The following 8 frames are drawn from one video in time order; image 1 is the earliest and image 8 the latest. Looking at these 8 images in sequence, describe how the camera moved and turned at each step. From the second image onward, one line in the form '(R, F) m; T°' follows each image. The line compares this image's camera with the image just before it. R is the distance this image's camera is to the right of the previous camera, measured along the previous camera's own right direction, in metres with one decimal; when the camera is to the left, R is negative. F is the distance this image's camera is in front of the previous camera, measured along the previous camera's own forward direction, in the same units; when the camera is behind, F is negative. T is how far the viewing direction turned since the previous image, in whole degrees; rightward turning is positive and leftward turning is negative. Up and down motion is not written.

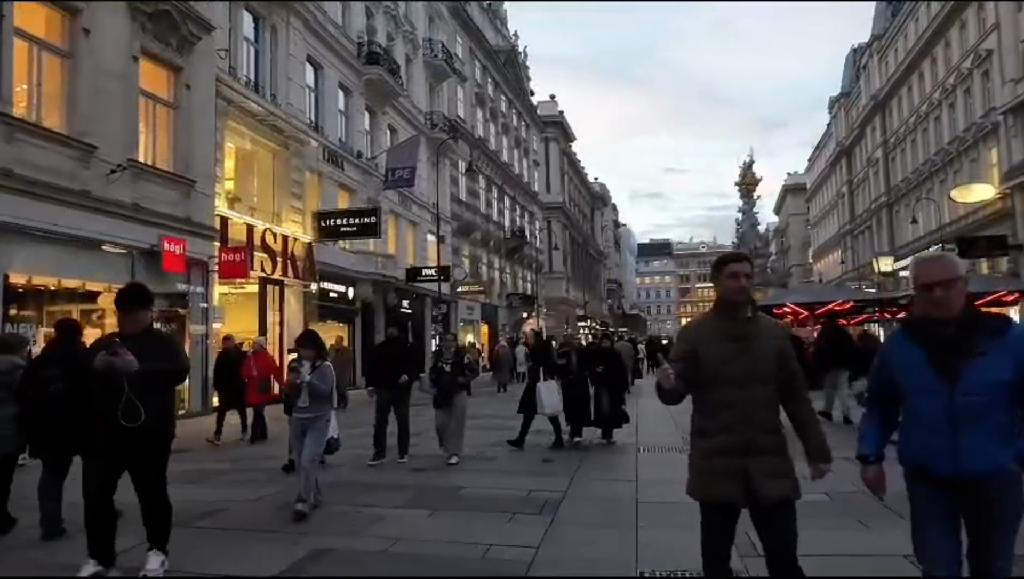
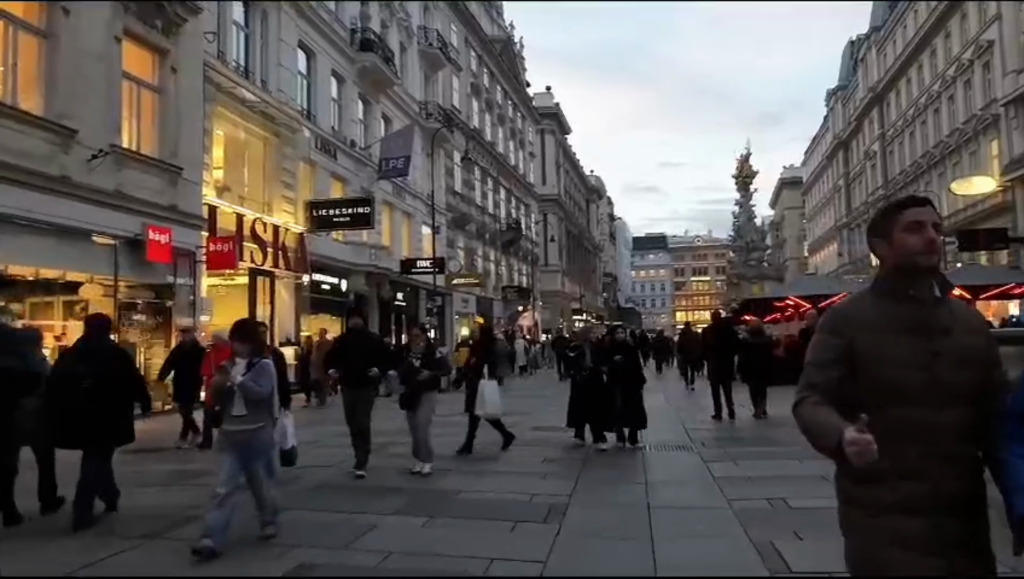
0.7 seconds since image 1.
(-0.1, +0.5) m; 0°
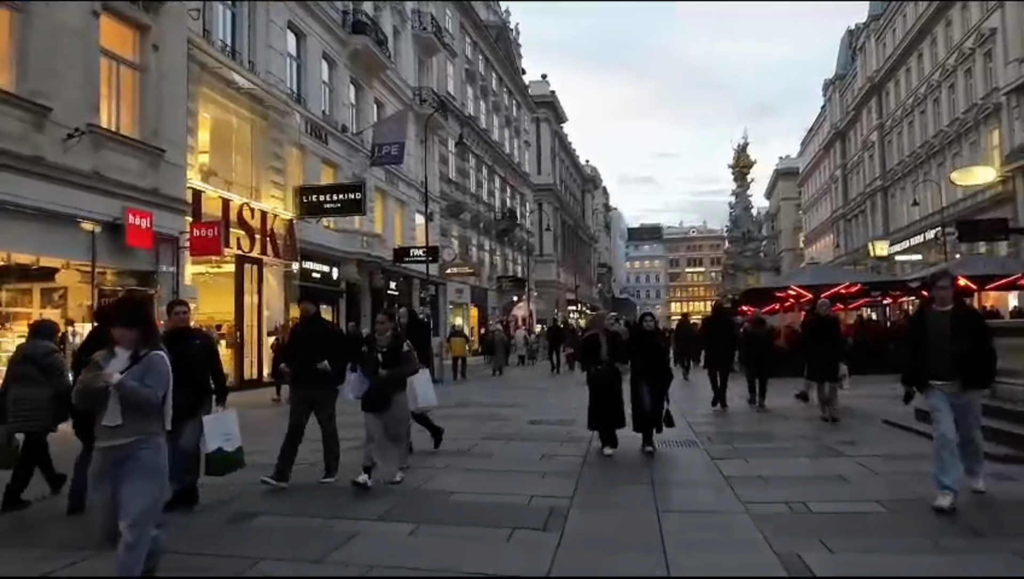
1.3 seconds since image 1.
(0.0, +0.5) m; 0°
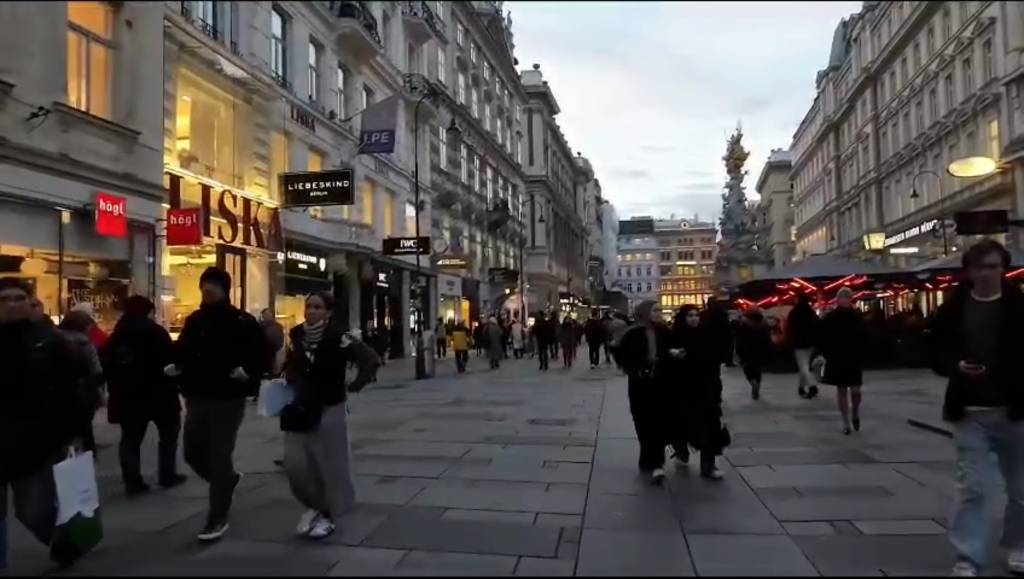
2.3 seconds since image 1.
(-0.1, +0.8) m; +1°
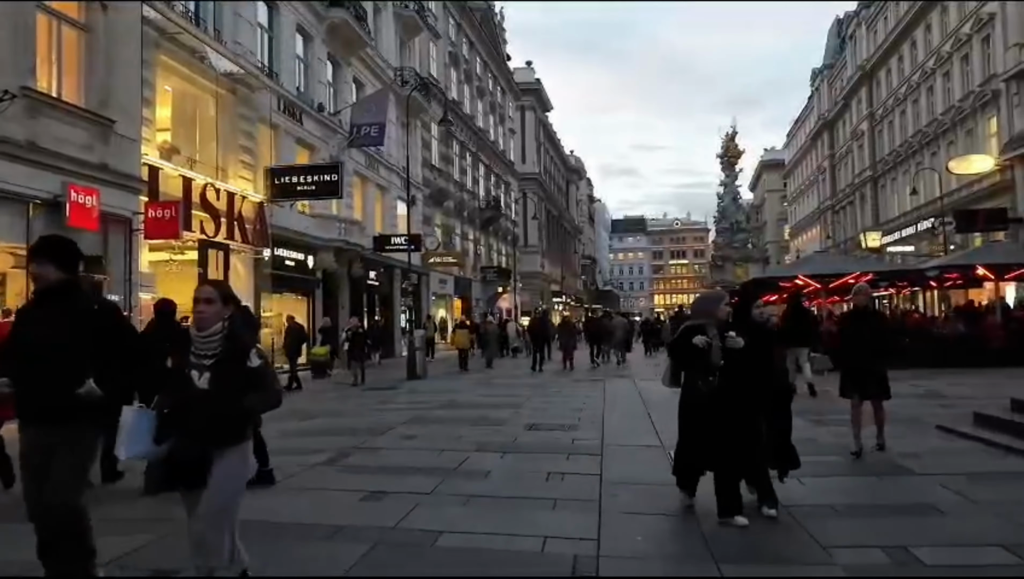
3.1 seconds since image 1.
(-0.1, +0.7) m; +1°
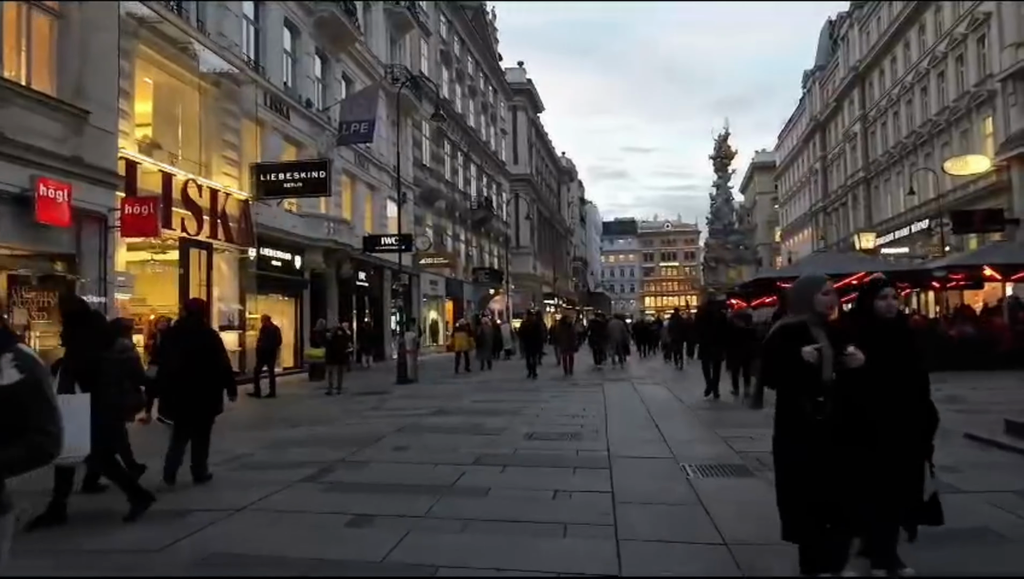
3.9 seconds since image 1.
(-0.1, +0.6) m; +1°
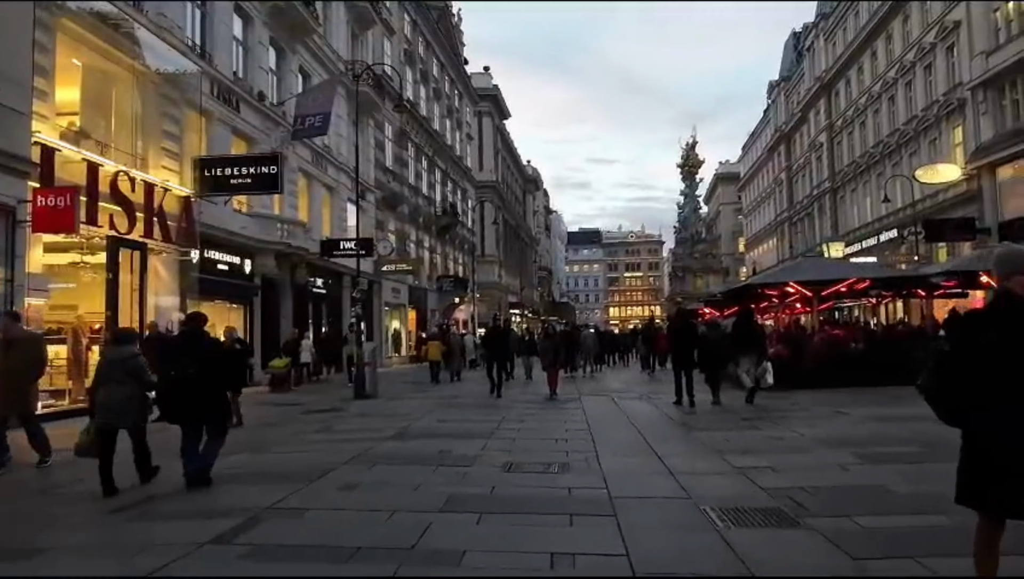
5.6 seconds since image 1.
(-0.1, +1.5) m; +3°
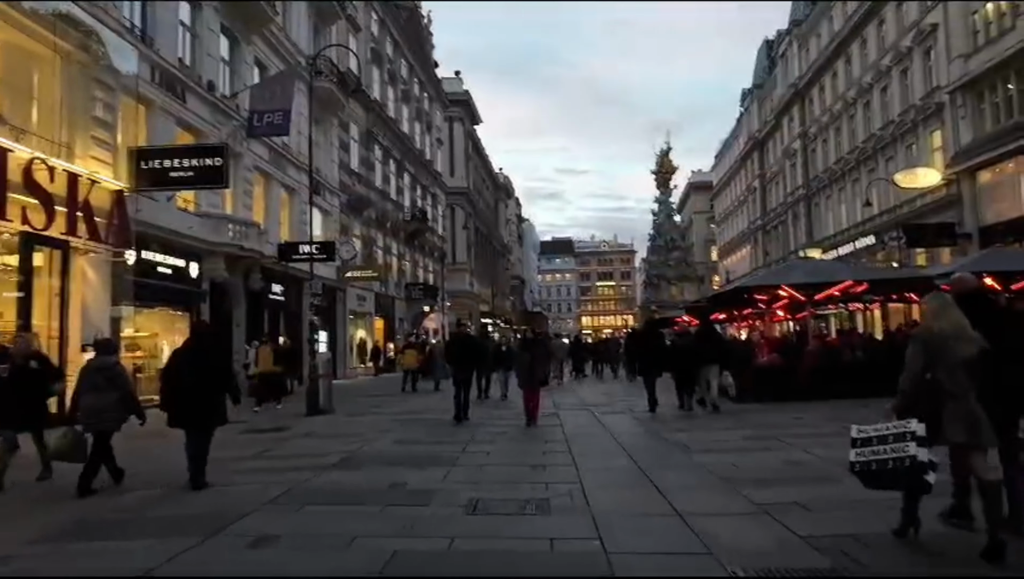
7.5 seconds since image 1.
(+0.1, +1.5) m; +2°
